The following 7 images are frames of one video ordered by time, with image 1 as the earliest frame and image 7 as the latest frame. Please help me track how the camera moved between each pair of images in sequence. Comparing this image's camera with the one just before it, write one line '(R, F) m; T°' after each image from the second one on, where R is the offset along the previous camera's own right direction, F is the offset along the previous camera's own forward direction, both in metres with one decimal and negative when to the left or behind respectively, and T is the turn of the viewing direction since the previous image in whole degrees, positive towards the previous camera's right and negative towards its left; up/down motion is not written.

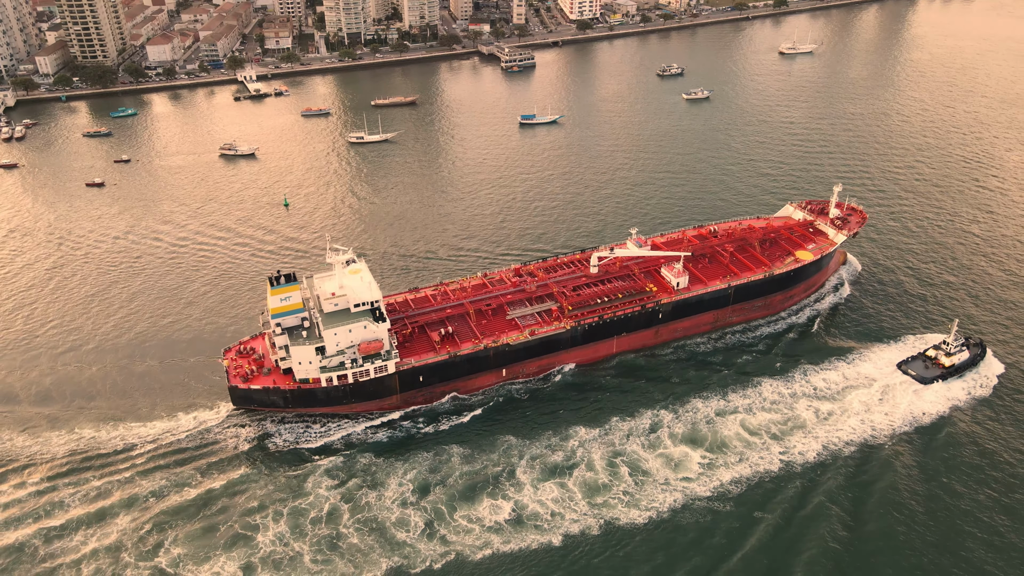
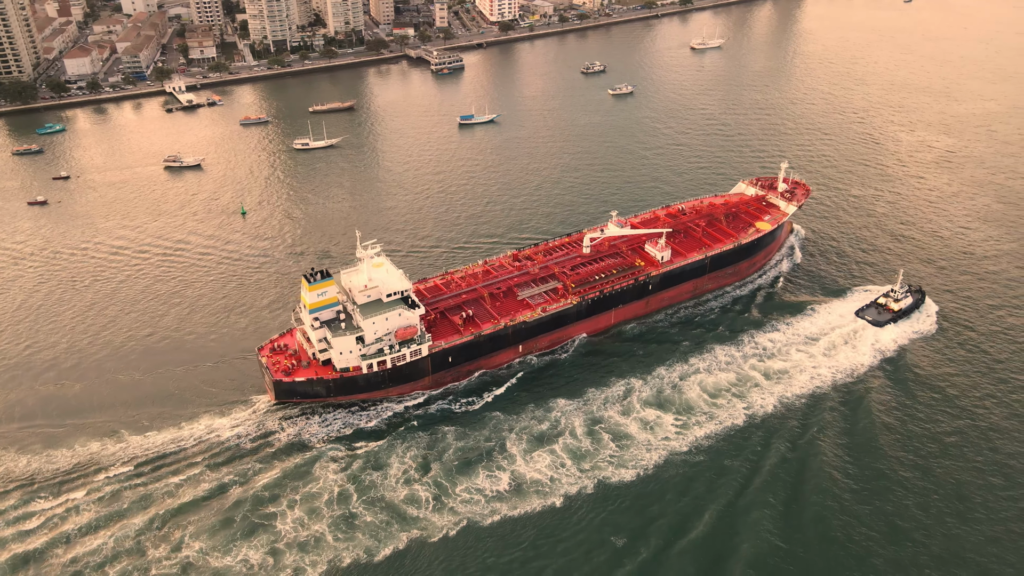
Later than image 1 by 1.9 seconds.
(-4.5, -2.8) m; +7°
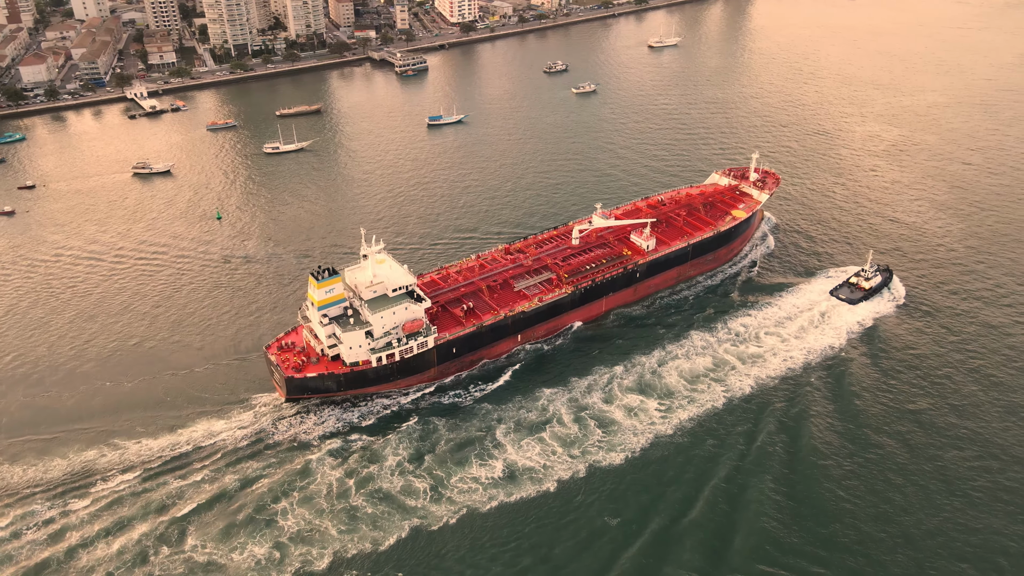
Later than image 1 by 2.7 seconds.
(-1.7, -1.3) m; +3°
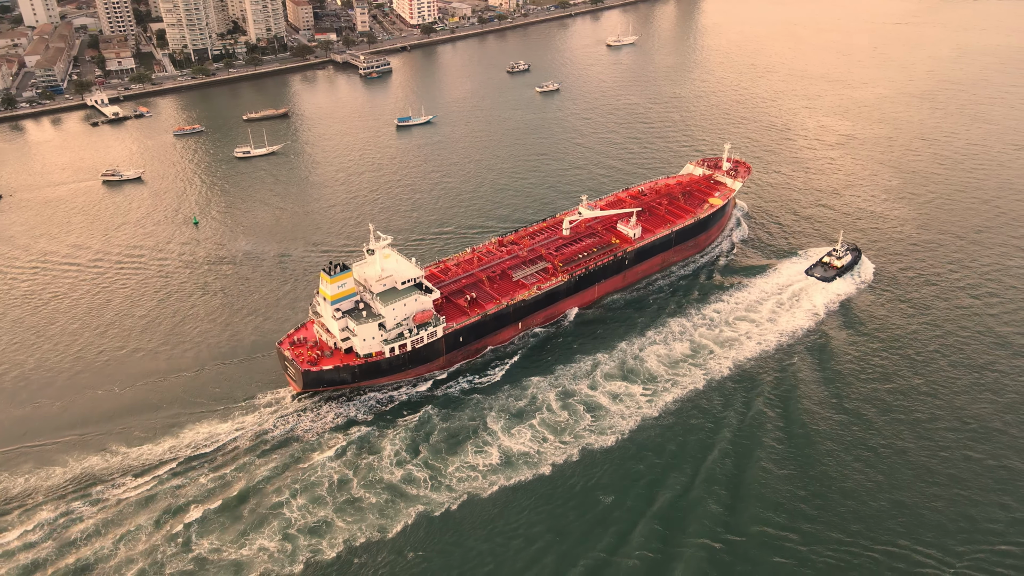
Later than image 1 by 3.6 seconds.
(-2.0, -1.5) m; +3°
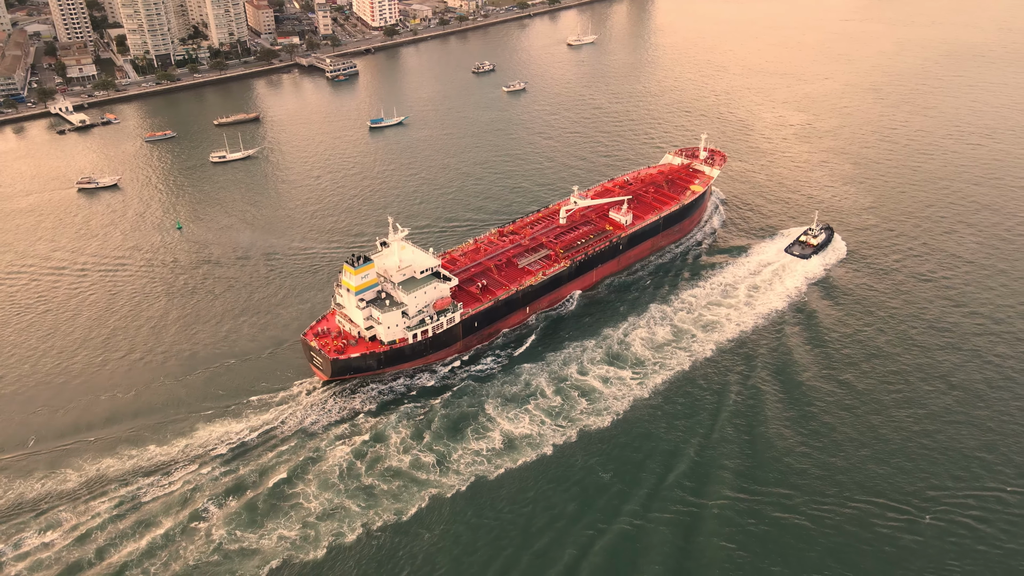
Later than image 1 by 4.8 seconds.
(-2.6, -1.9) m; +3°
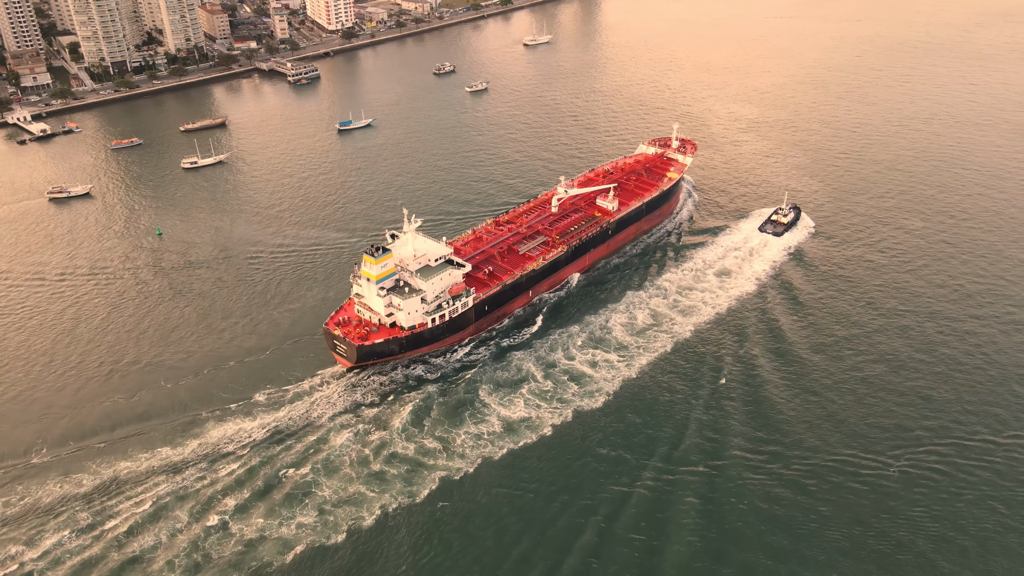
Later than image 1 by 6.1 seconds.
(-2.8, -2.2) m; +4°
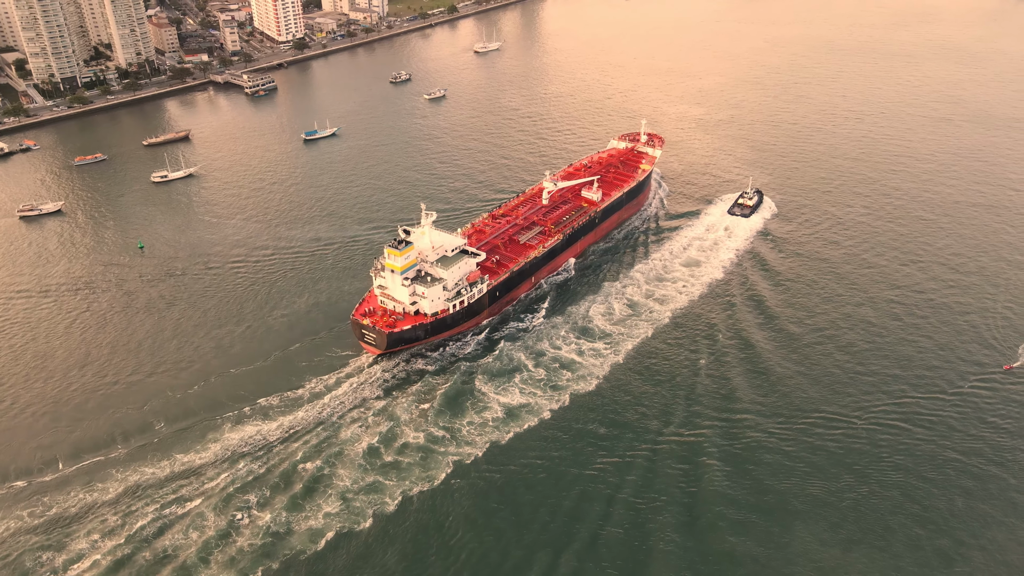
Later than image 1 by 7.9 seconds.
(-3.6, -2.8) m; +4°
